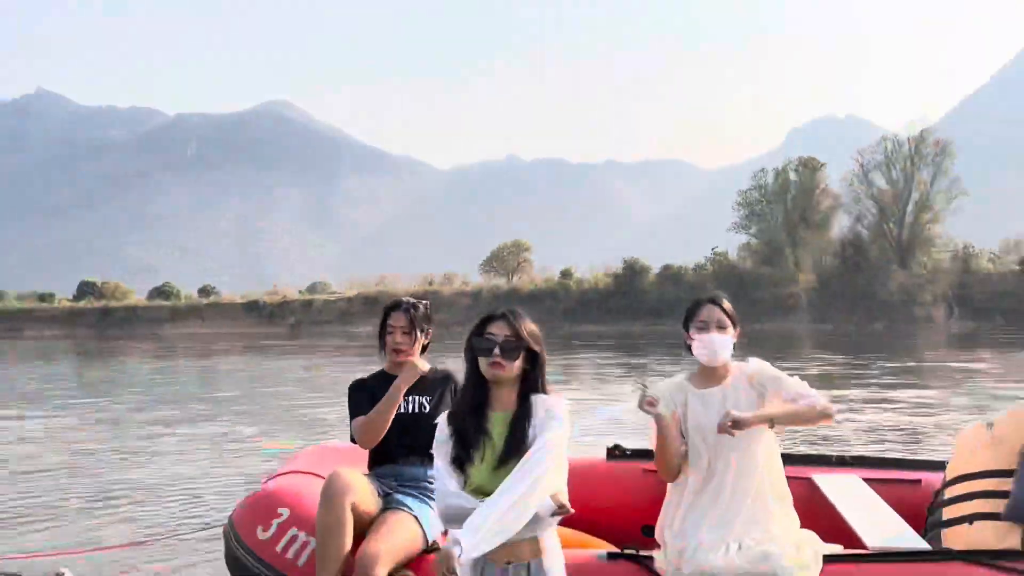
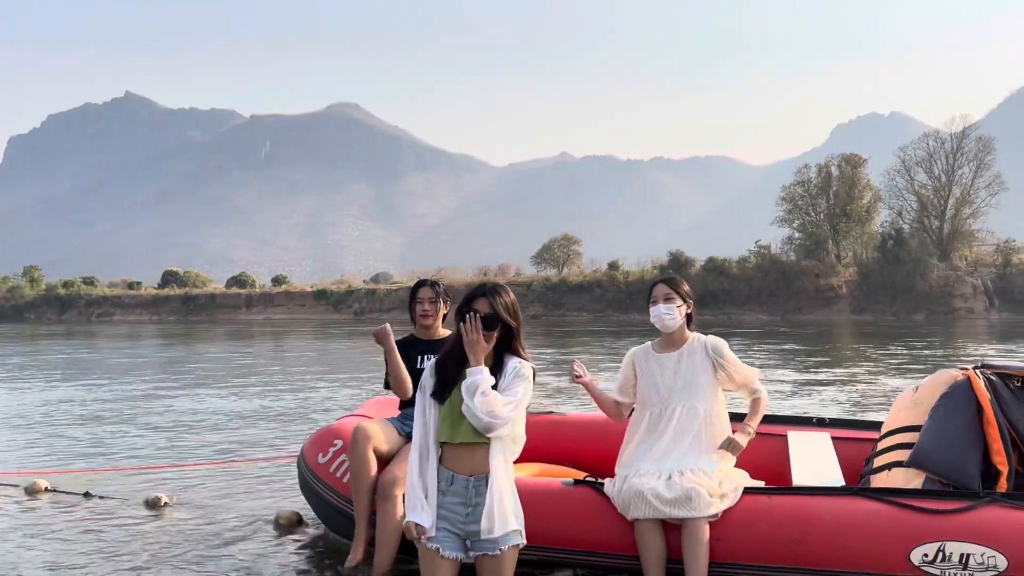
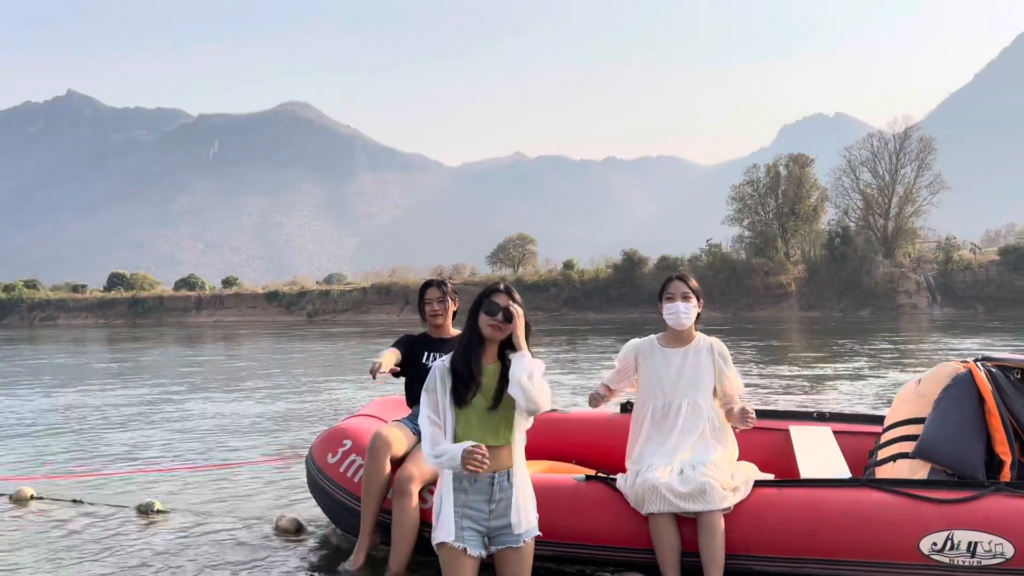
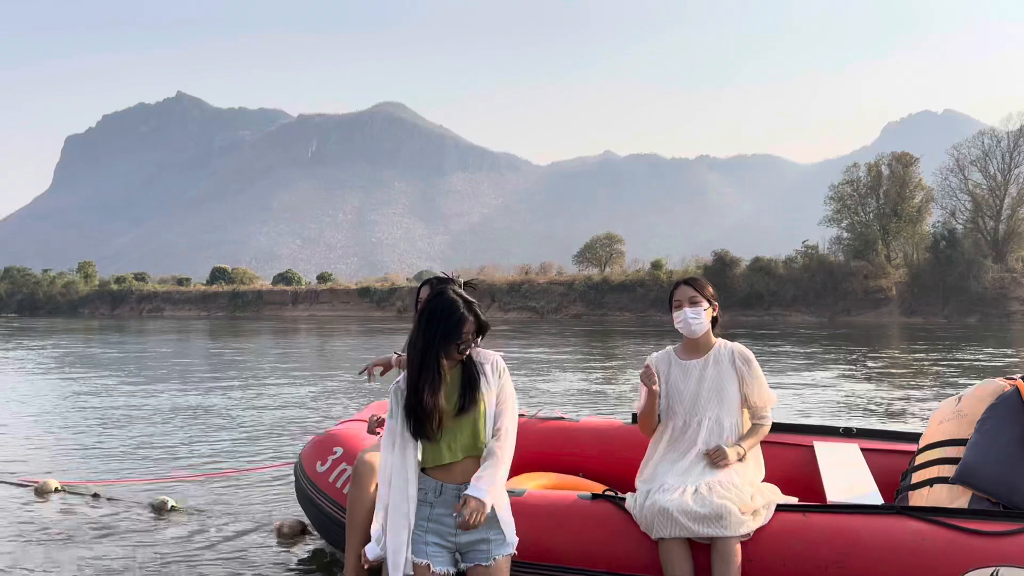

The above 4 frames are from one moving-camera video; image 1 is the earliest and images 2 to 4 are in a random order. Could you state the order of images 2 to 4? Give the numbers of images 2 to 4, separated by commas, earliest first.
4, 2, 3
